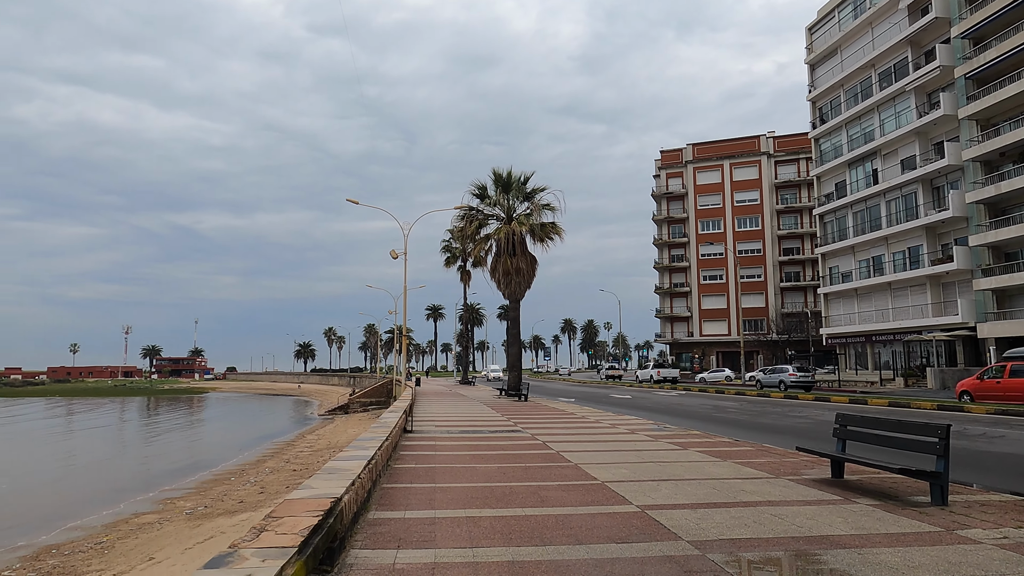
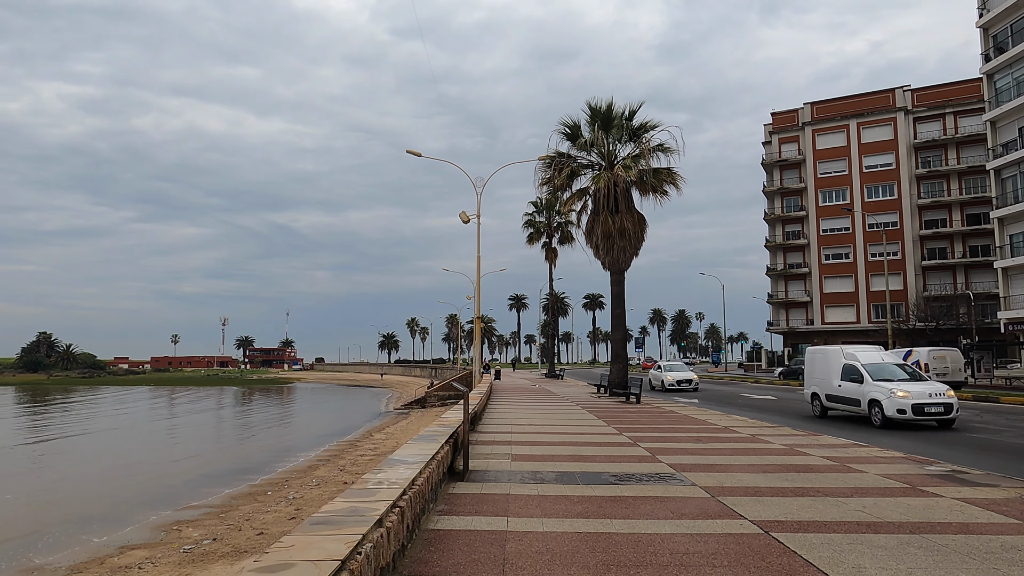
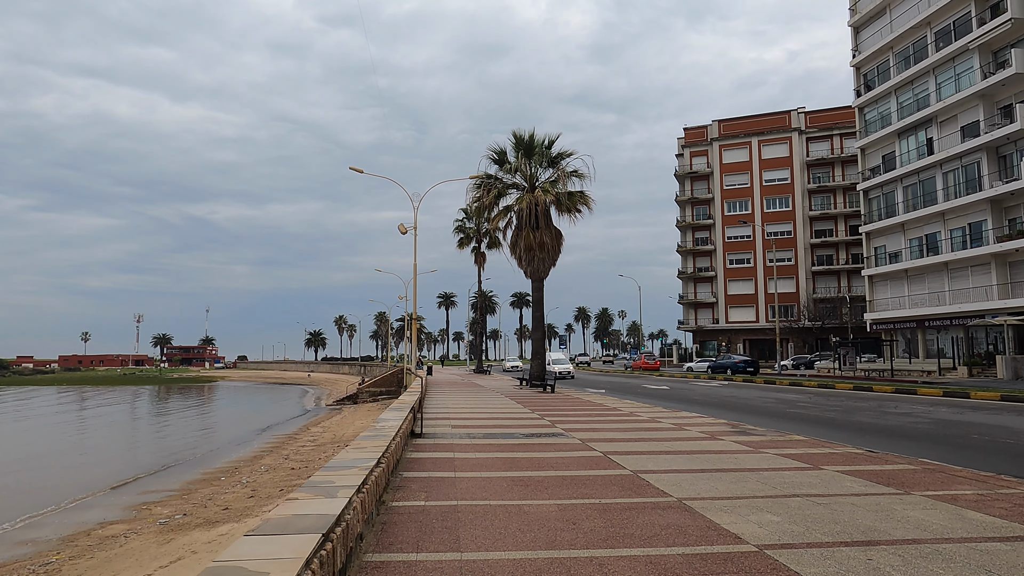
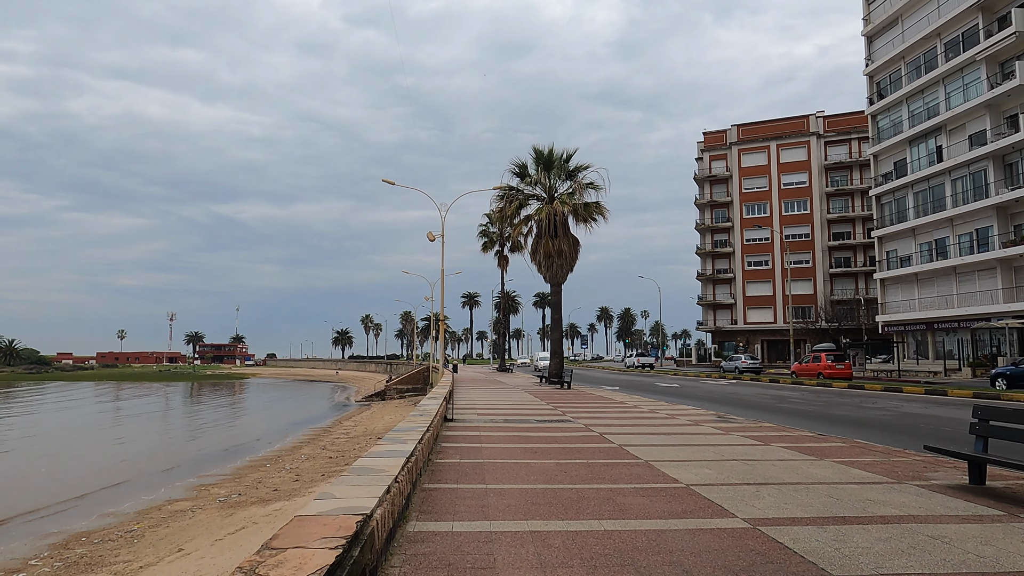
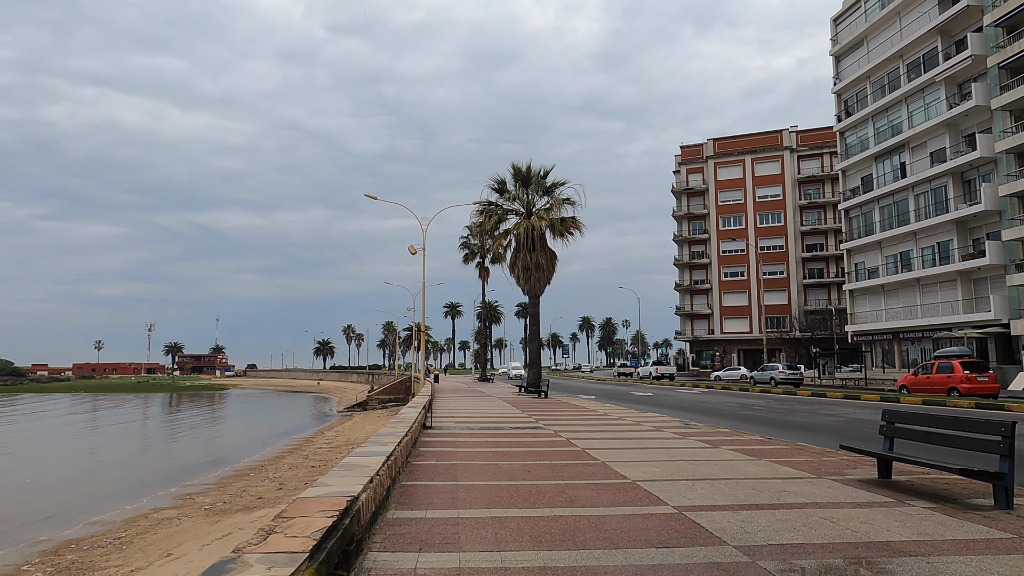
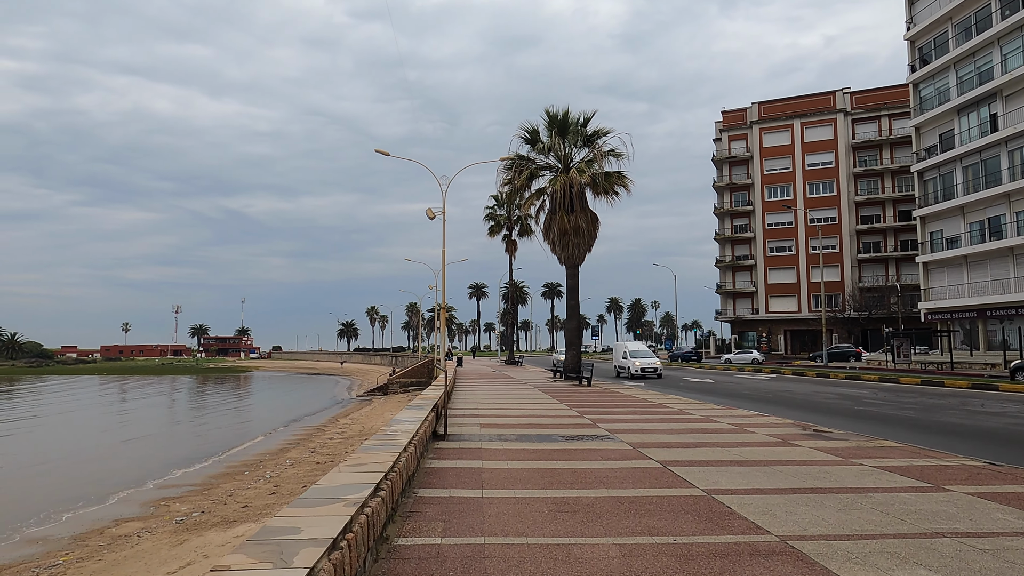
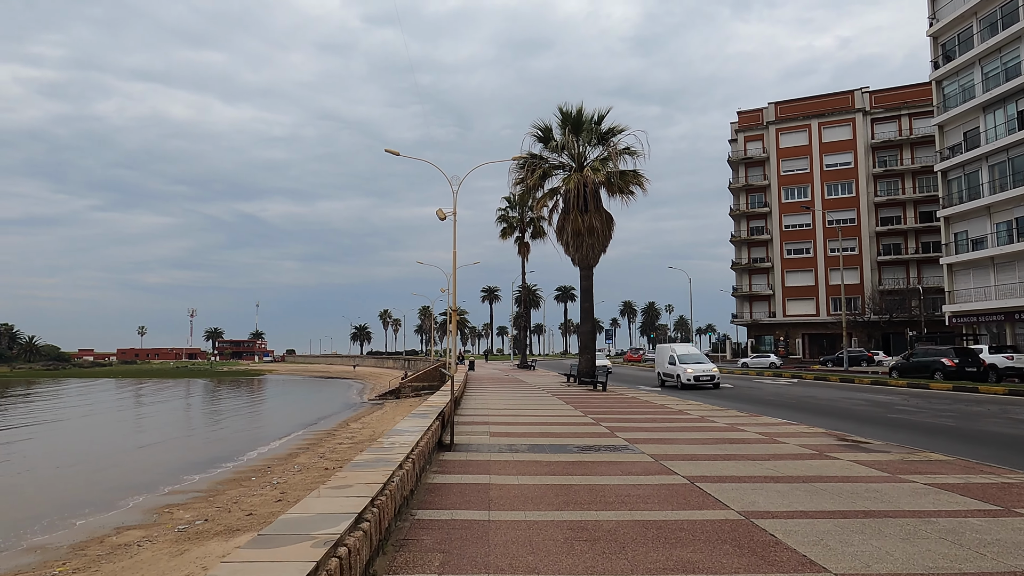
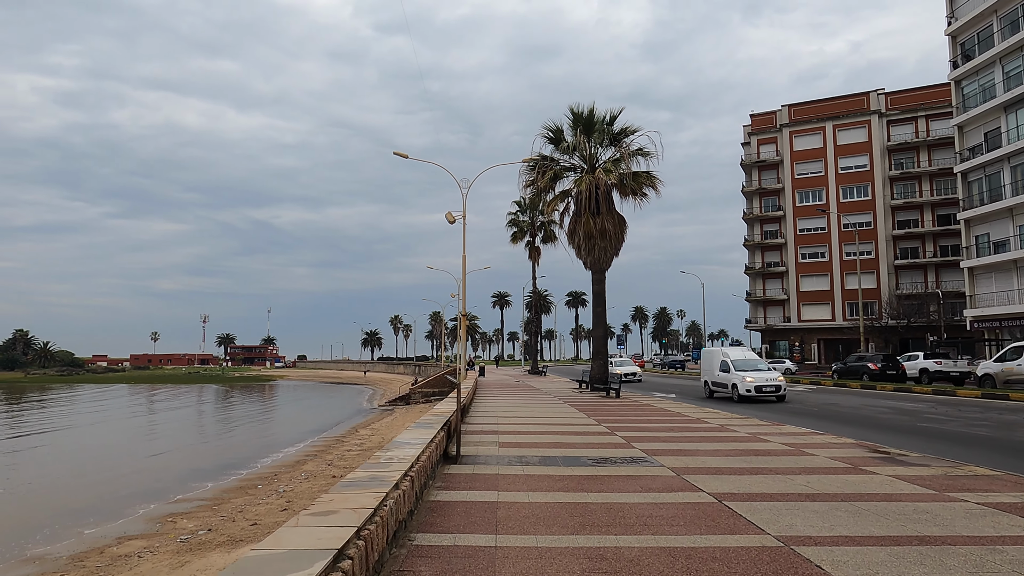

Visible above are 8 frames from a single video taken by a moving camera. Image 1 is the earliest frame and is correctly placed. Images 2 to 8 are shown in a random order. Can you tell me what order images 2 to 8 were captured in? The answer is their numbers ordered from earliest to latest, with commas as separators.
5, 4, 3, 6, 7, 8, 2
